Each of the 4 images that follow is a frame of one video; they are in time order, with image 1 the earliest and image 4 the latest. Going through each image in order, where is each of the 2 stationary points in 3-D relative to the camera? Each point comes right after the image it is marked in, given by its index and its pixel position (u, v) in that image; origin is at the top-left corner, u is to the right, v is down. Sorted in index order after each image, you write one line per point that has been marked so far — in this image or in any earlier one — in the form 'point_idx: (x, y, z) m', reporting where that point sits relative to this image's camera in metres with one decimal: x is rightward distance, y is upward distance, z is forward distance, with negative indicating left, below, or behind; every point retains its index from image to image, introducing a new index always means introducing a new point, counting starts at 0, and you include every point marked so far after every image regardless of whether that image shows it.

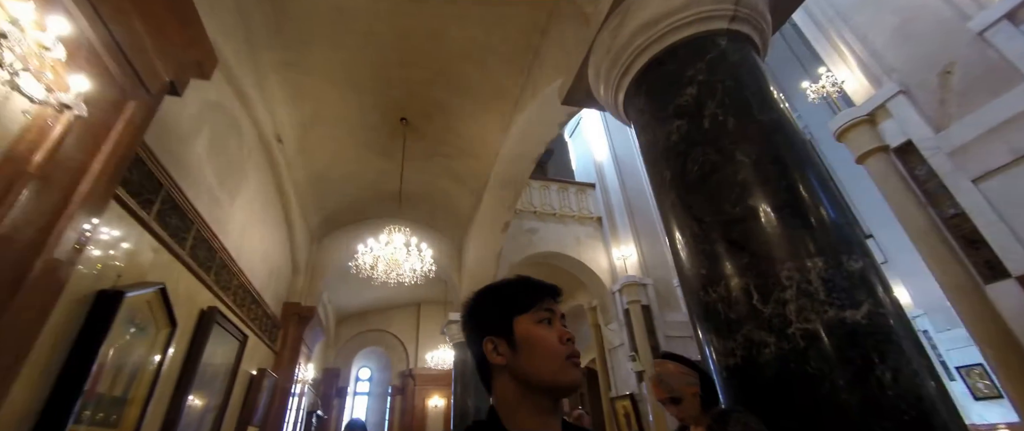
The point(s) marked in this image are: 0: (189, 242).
0: (-2.4, -0.2, +3.0) m
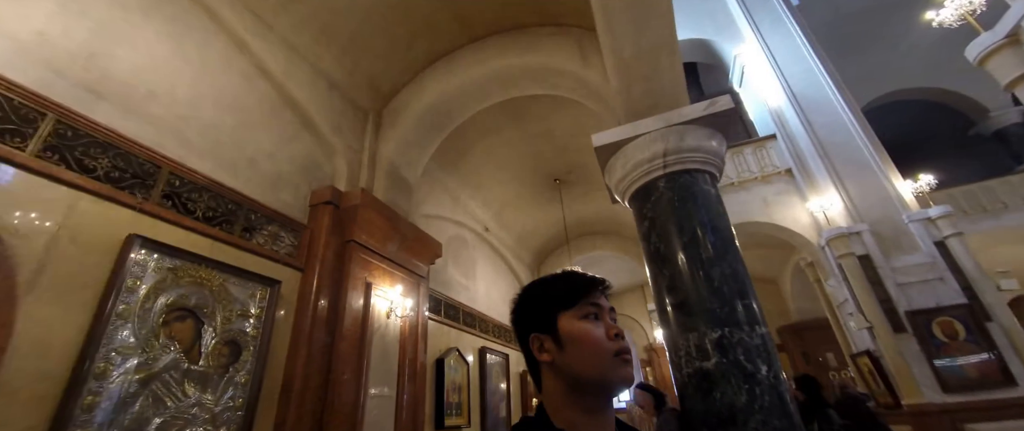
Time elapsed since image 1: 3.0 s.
0: (-0.7, -1.4, +5.6) m
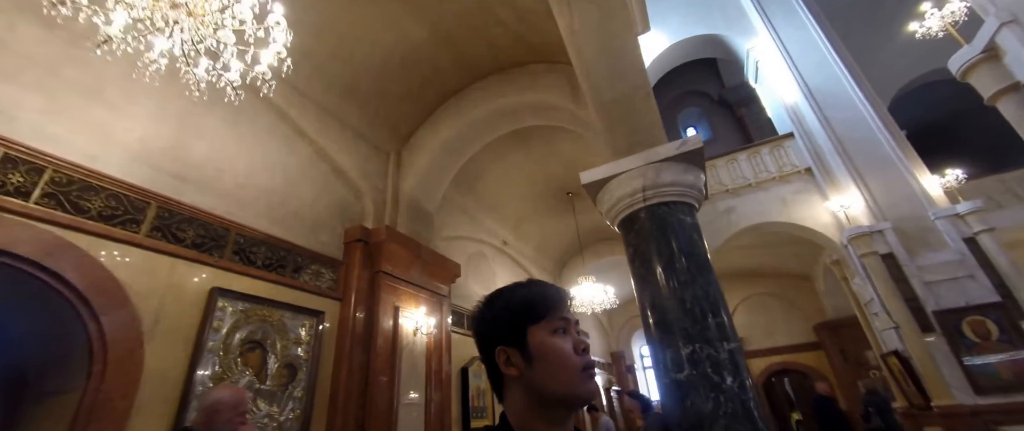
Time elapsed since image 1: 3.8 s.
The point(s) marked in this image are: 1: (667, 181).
0: (-0.4, -1.7, +6.1) m
1: (+1.2, +0.3, +3.2) m
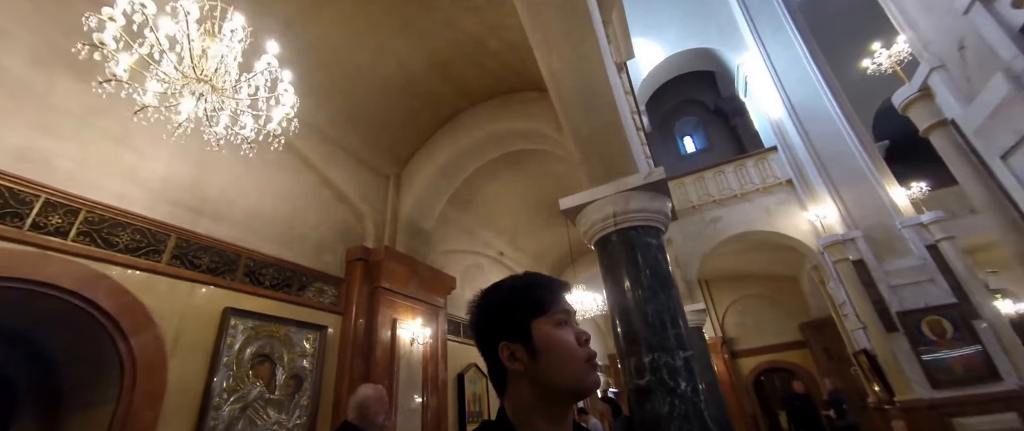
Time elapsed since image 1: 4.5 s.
0: (-0.5, -1.9, +6.4) m
1: (+1.1, +0.1, +3.5) m
